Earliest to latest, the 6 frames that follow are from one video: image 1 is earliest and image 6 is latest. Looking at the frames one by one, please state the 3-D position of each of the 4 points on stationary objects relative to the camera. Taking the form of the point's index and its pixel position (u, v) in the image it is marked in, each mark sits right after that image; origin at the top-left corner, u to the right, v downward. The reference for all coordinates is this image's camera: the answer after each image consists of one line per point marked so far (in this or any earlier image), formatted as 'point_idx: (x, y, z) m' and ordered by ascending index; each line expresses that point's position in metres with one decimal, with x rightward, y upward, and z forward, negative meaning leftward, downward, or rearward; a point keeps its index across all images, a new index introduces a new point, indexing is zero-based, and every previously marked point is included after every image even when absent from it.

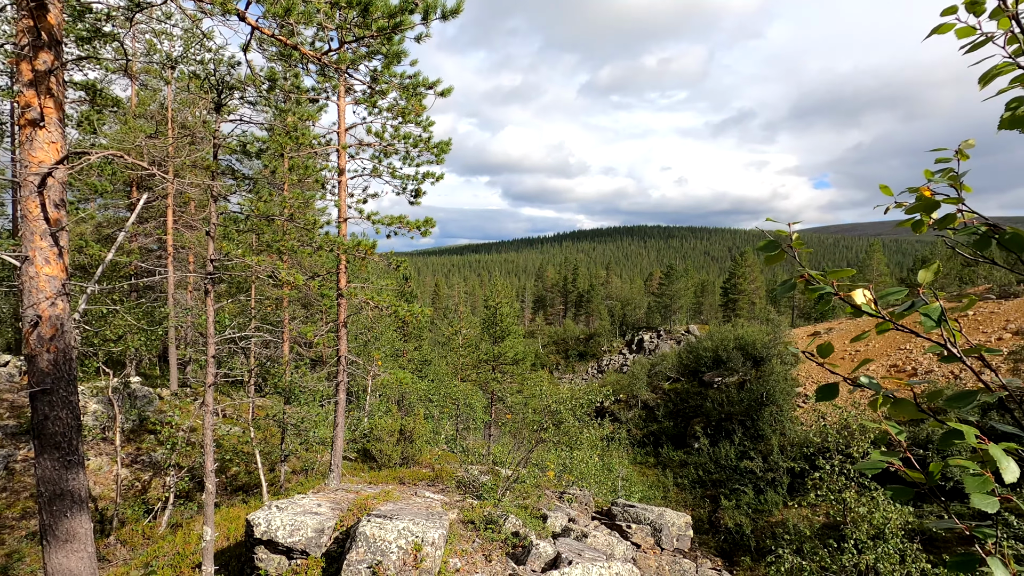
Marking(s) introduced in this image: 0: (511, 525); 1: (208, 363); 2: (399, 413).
0: (+0.1, -4.7, +8.2) m
1: (-7.0, -1.3, +9.9) m
2: (-4.8, -5.5, +18.4) m
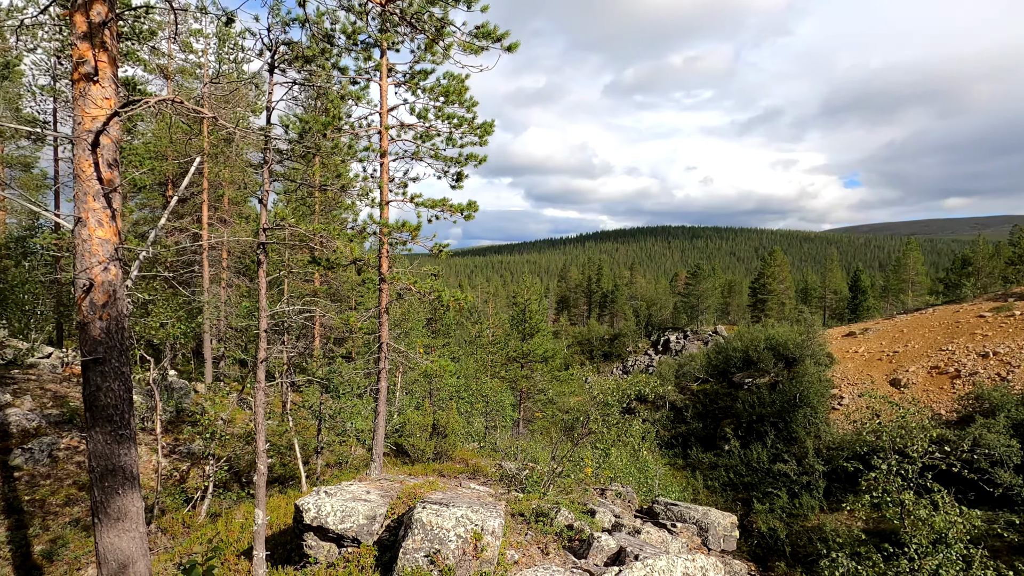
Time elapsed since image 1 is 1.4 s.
0: (+1.0, -4.3, +7.8) m
1: (-6.0, -1.0, +9.8) m
2: (-3.4, -5.3, +18.2) m
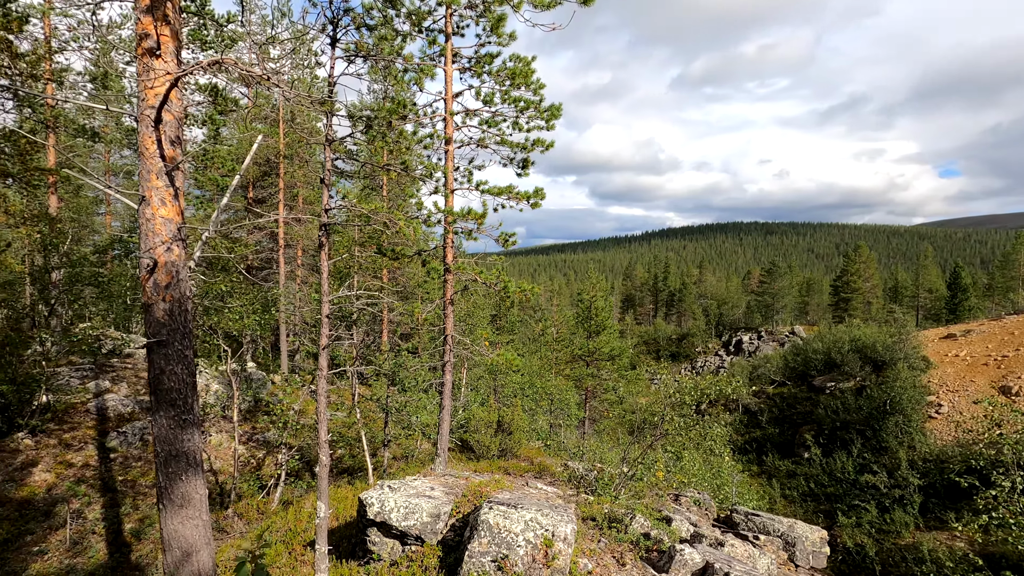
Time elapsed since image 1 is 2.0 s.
0: (+2.2, -4.1, +7.0) m
1: (-4.5, -0.9, +10.0) m
2: (-0.8, -5.1, +17.9) m
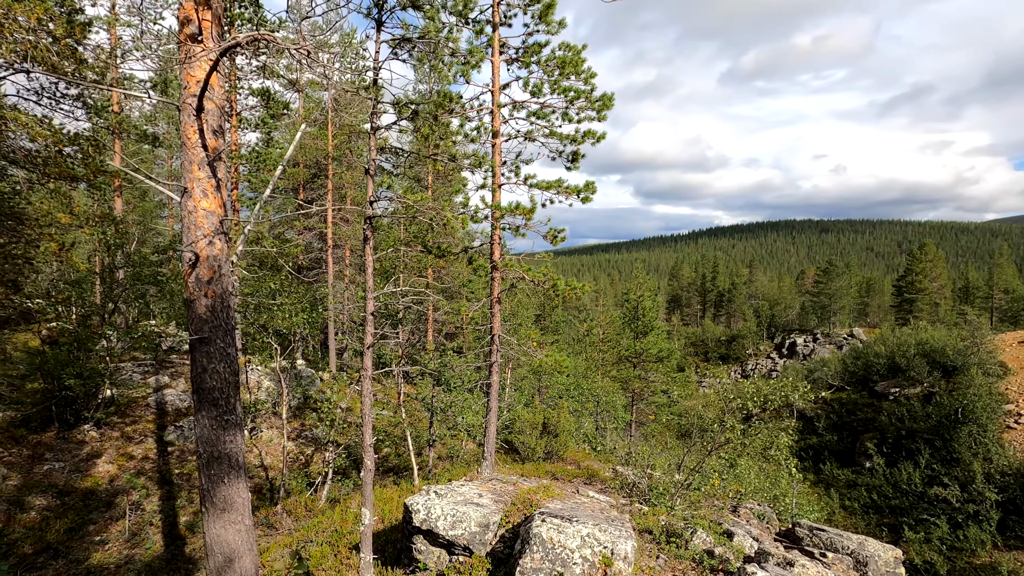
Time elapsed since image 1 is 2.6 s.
0: (+2.9, -4.0, +6.4) m
1: (-3.5, -0.8, +9.9) m
2: (+0.9, -5.0, +17.5) m
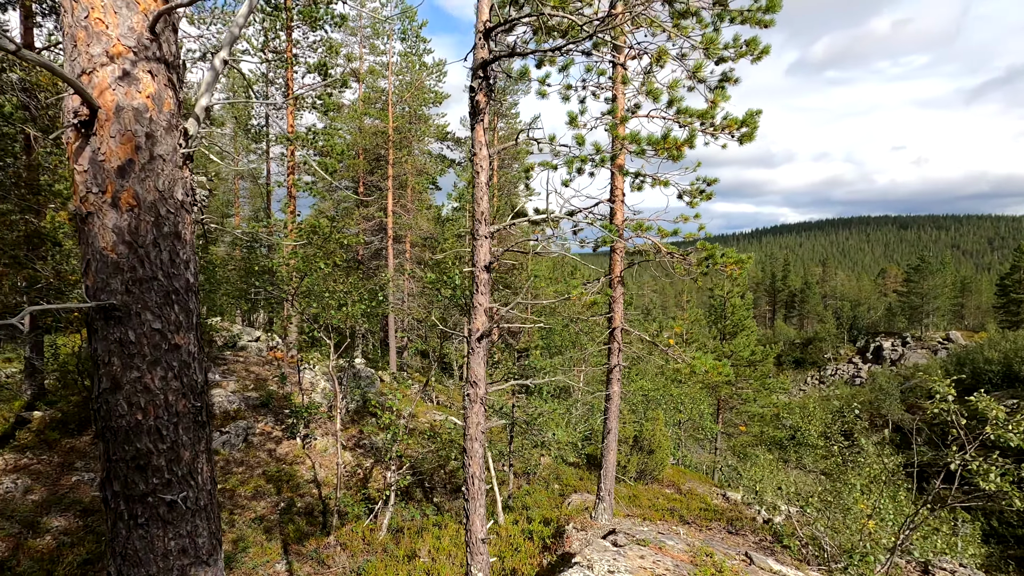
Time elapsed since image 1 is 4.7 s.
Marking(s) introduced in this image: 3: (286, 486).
0: (+4.5, -3.6, +3.6) m
1: (-1.4, -0.4, +7.8) m
2: (+3.8, -4.6, +14.8) m
3: (-5.0, -4.4, +9.1) m
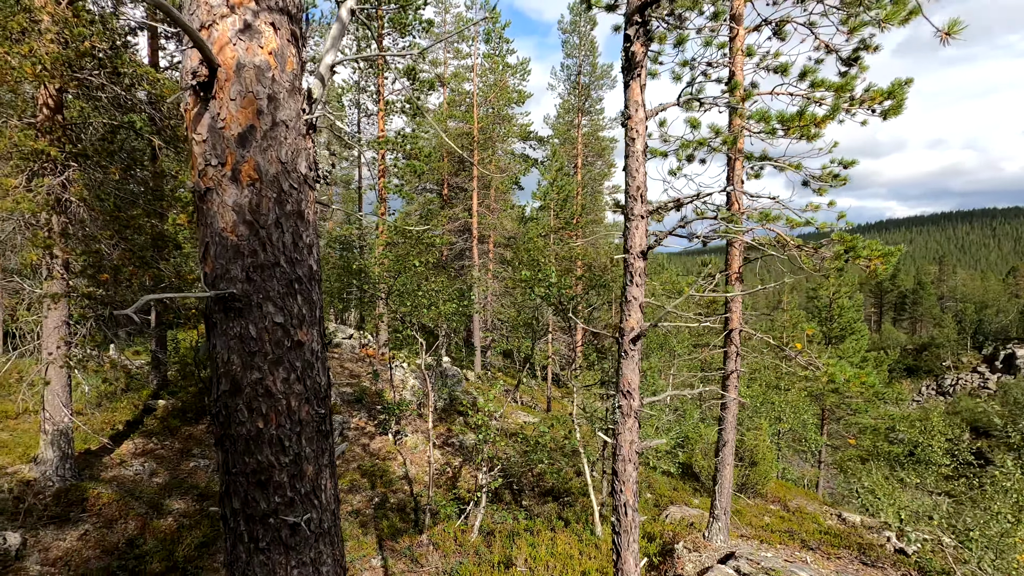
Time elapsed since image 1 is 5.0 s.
0: (+5.4, -3.5, +2.4) m
1: (+0.2, -0.4, +7.5) m
2: (+6.6, -4.5, +13.6) m
3: (-3.1, -4.4, +9.4) m
